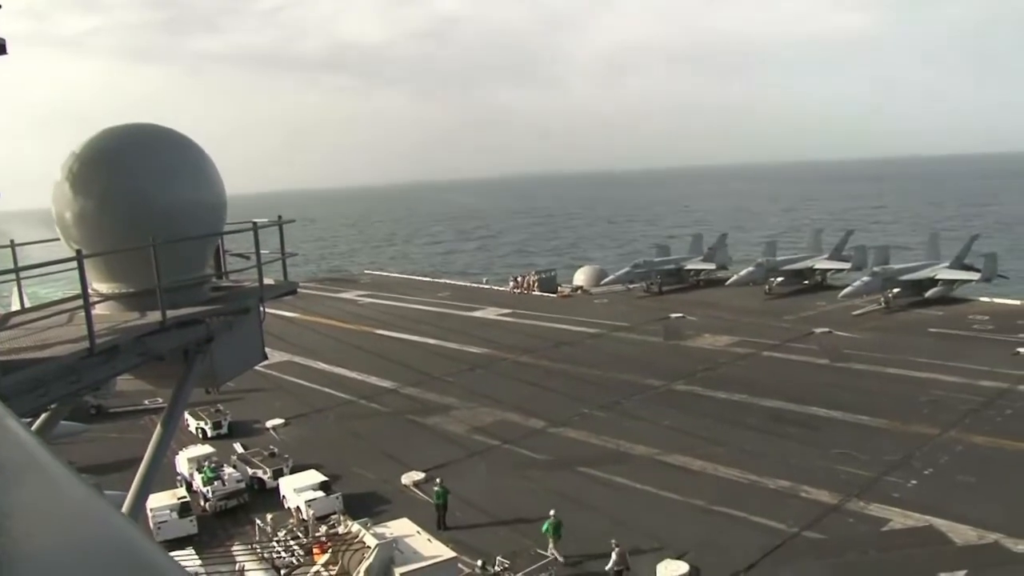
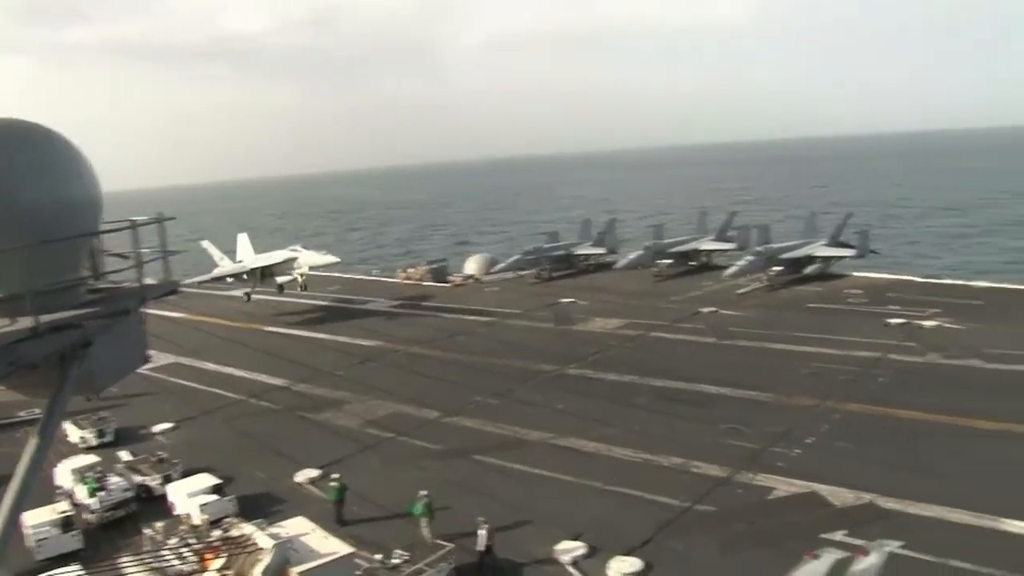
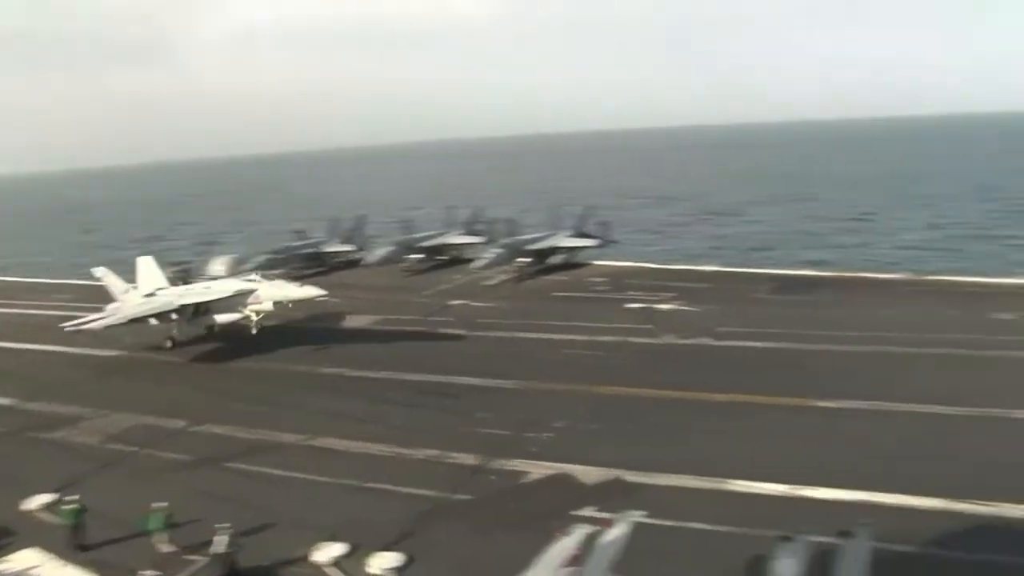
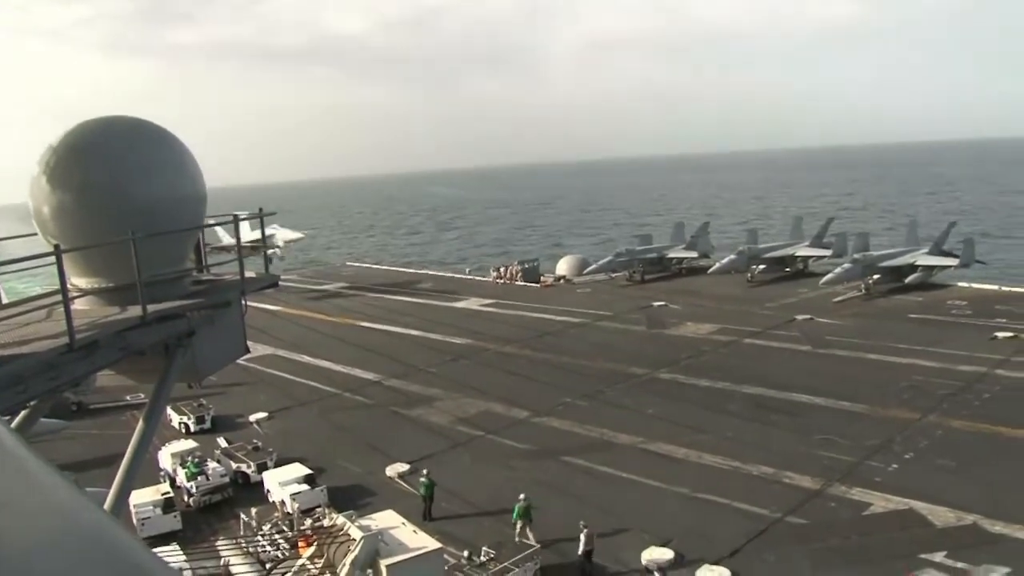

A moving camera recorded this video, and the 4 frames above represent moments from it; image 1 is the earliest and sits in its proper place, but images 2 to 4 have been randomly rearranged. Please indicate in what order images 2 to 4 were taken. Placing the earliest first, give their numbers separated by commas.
4, 2, 3
